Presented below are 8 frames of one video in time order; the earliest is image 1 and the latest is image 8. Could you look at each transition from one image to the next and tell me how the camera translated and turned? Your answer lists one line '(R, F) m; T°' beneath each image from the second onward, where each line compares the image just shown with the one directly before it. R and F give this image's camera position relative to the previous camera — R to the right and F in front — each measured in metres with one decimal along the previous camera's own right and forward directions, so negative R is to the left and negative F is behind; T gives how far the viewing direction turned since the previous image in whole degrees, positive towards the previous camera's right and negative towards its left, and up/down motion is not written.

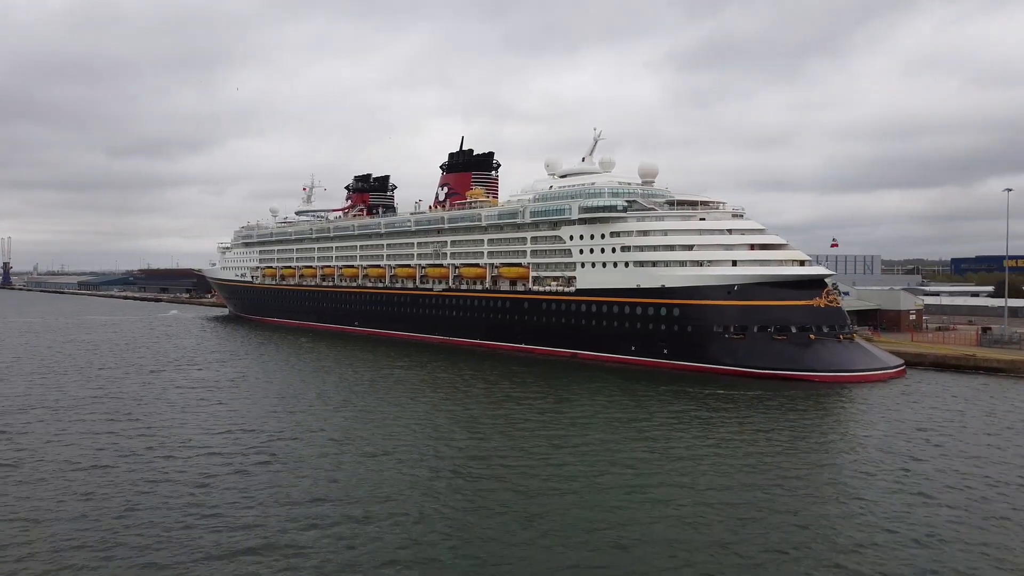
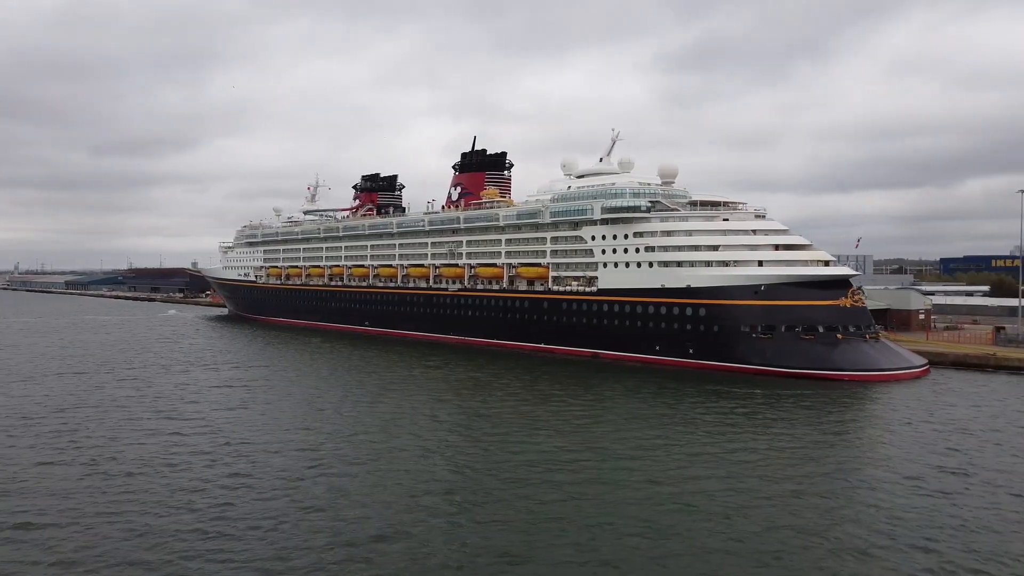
(-1.6, -0.1) m; +1°
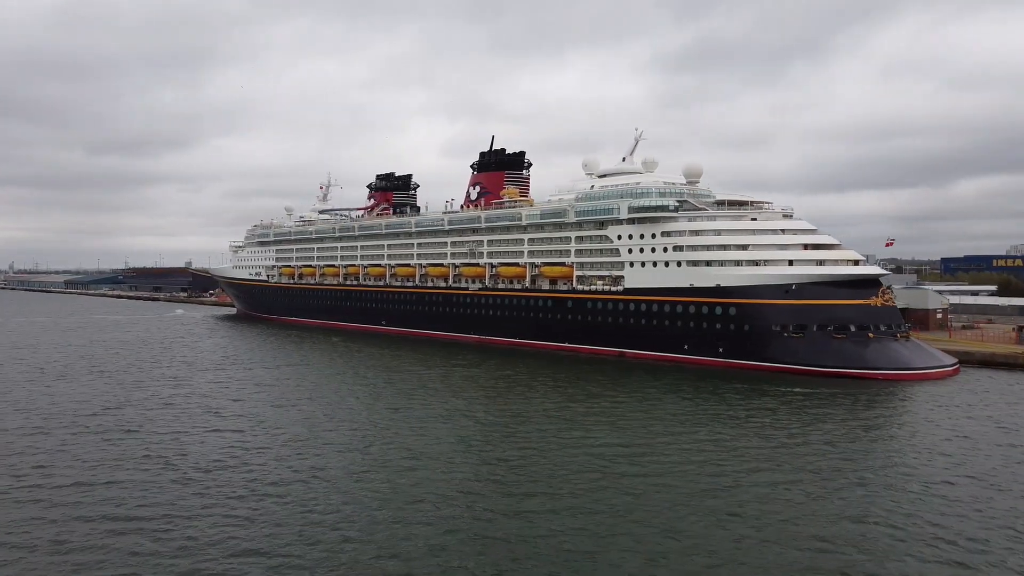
(-1.3, 0.0) m; 0°
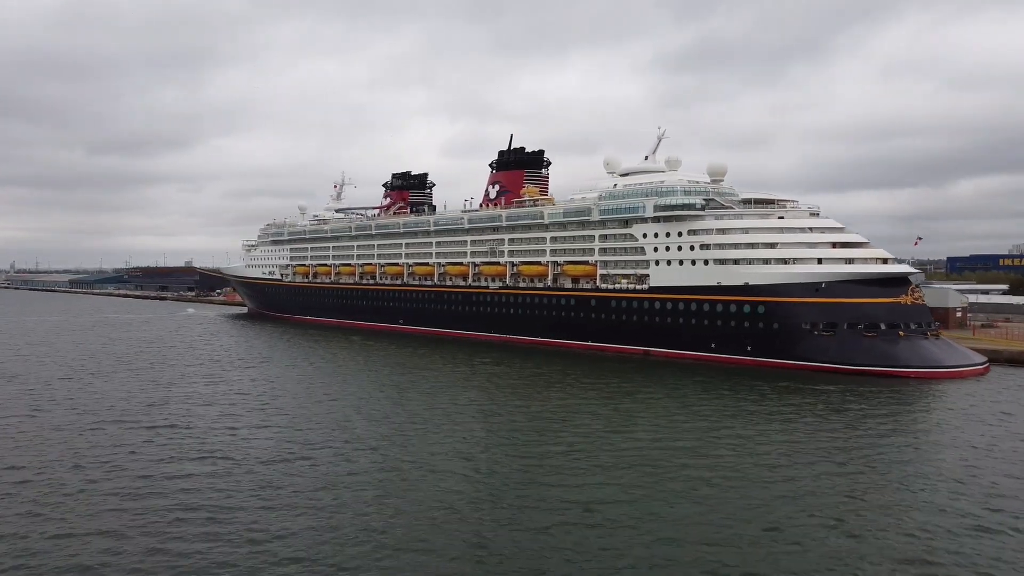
(-1.1, 0.0) m; 0°
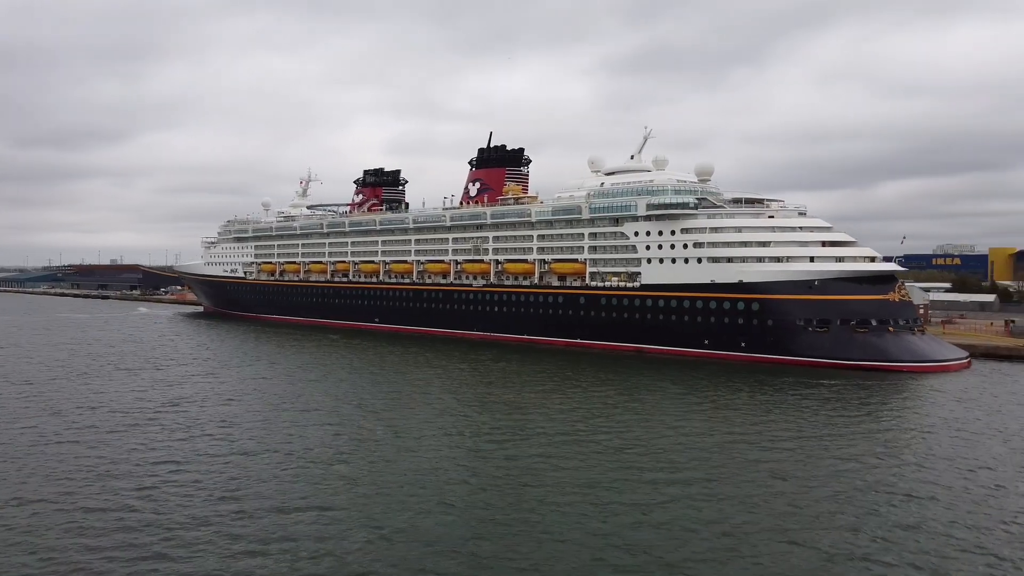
(-2.3, +0.1) m; +4°
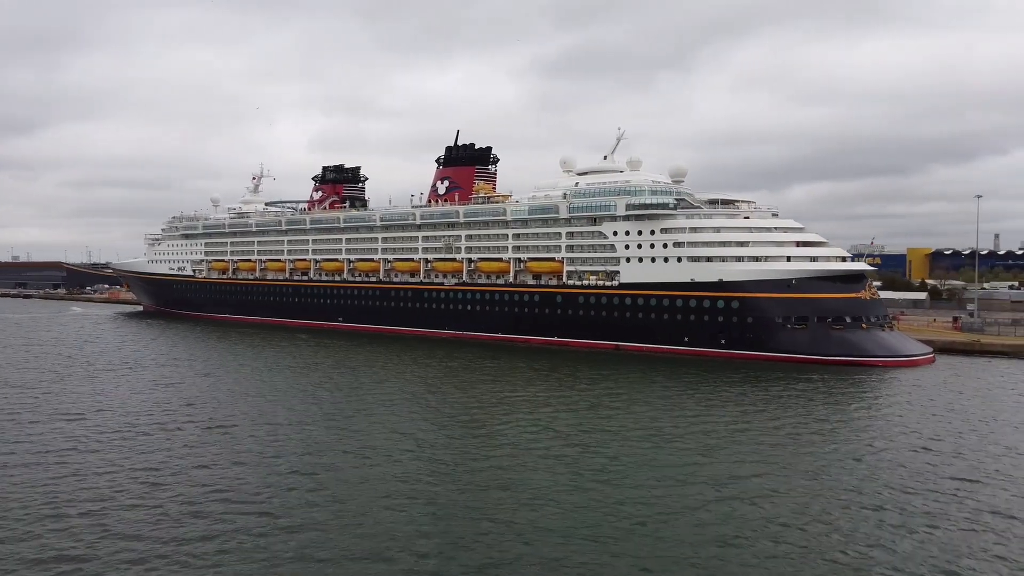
(-2.4, 0.0) m; +5°
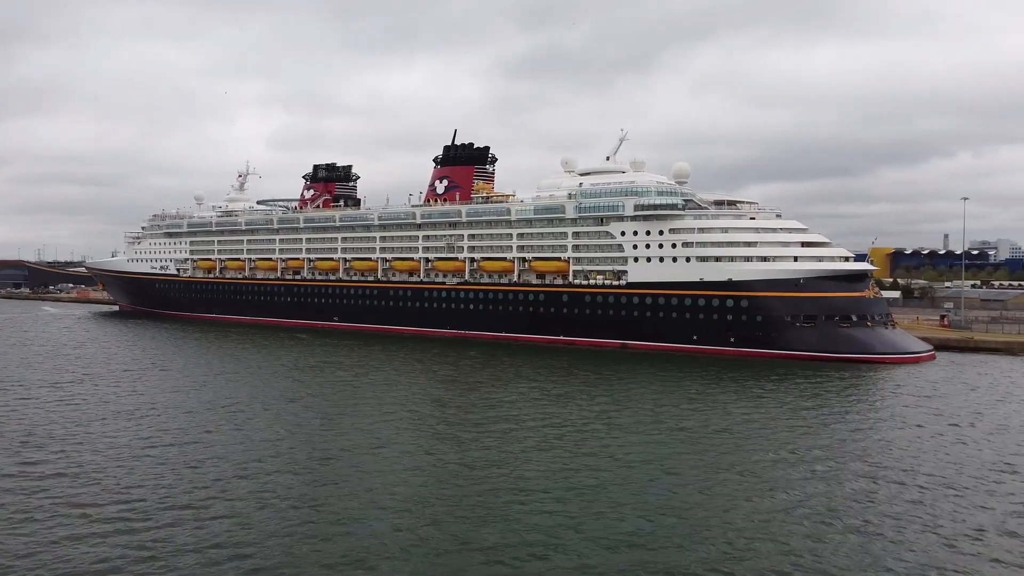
(-2.2, -0.2) m; +3°
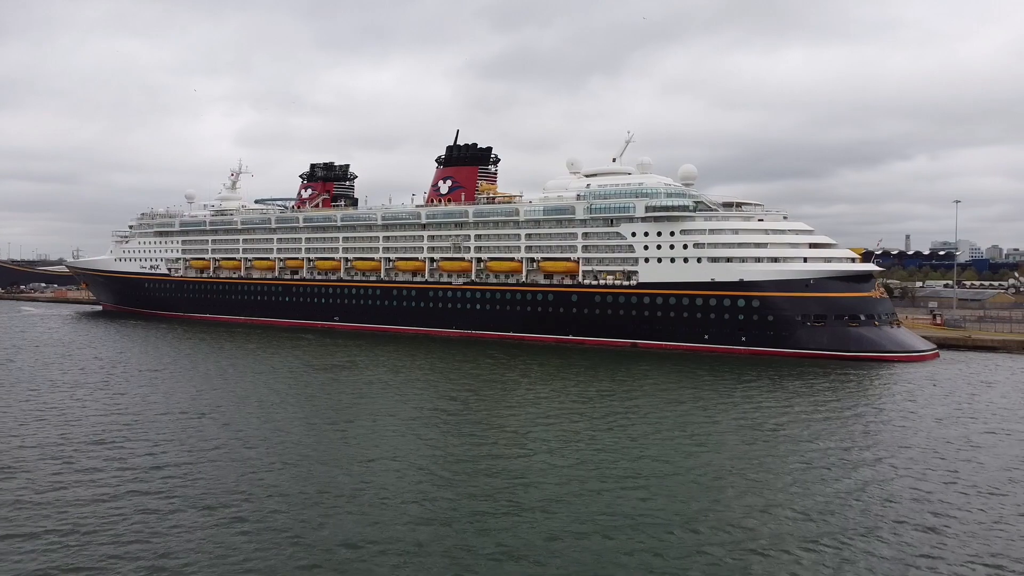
(-2.0, -0.2) m; +2°
